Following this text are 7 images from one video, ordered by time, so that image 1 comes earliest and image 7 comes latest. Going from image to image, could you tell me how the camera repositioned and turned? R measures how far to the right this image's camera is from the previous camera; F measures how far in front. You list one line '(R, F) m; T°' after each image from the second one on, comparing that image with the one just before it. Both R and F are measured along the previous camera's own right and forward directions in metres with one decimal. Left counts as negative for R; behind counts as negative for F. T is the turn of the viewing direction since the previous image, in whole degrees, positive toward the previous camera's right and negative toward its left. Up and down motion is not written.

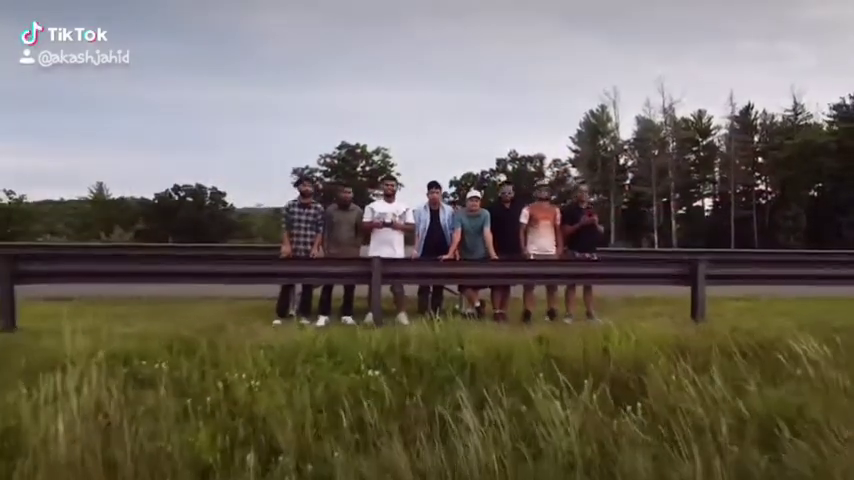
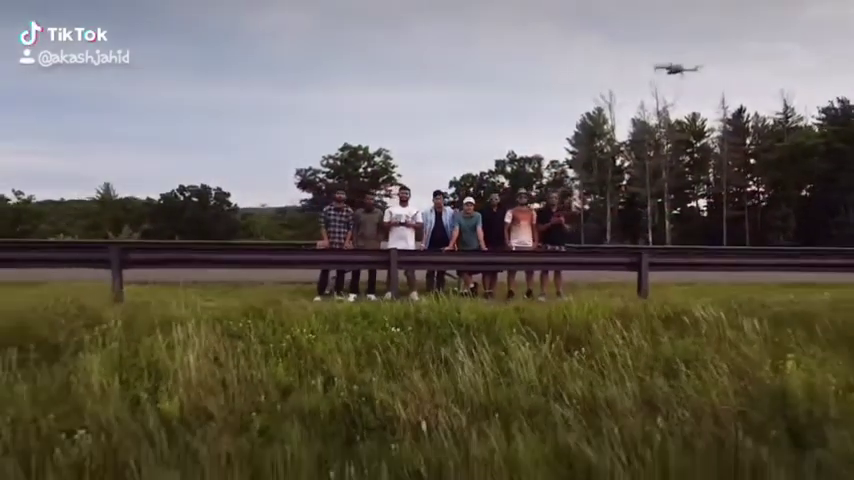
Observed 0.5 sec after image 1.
(0.0, -1.0) m; 0°
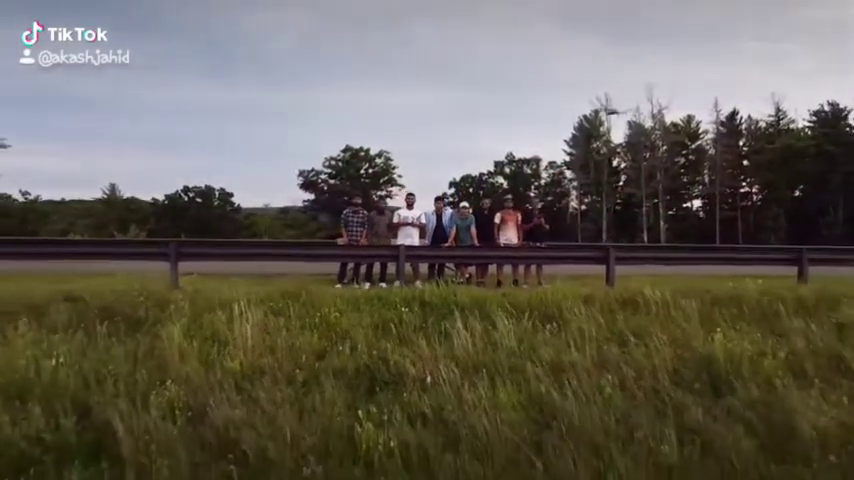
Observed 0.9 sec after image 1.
(0.0, -0.8) m; 0°
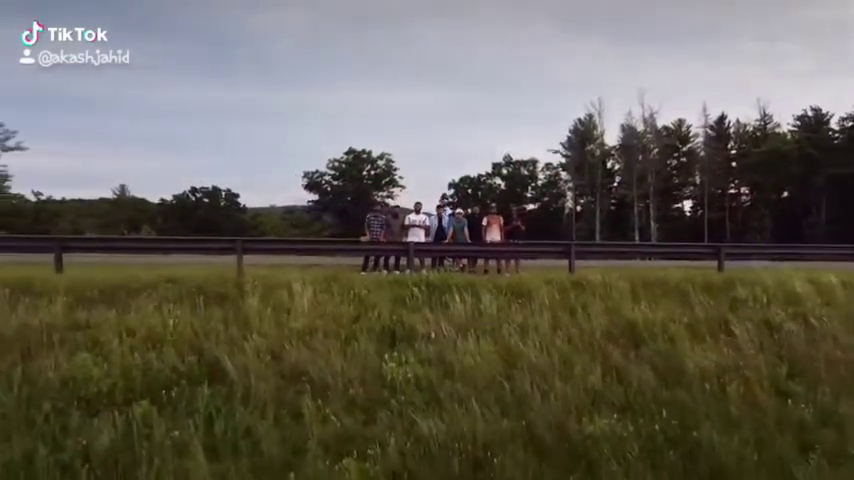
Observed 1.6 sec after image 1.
(0.0, -1.5) m; 0°
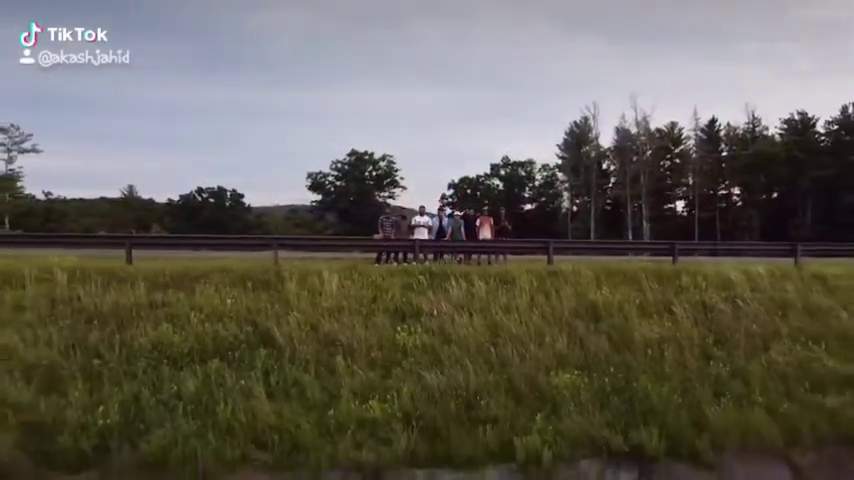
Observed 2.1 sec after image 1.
(0.0, -1.3) m; 0°
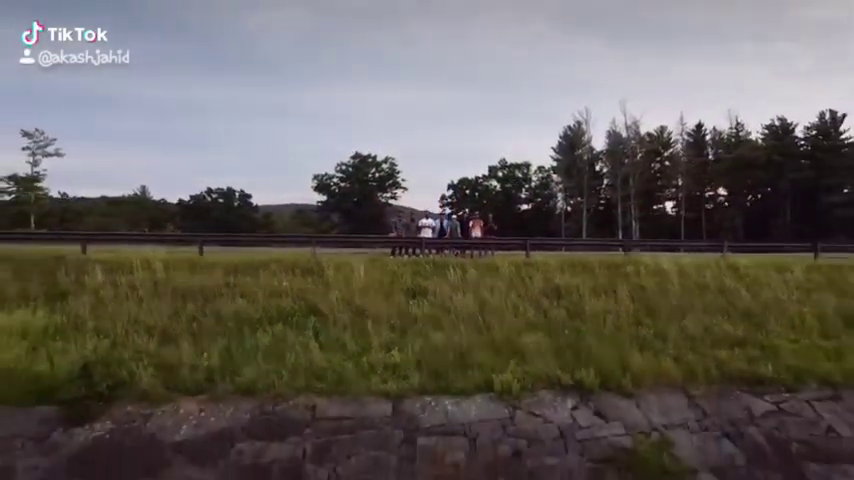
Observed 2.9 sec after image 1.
(0.0, -2.2) m; 0°
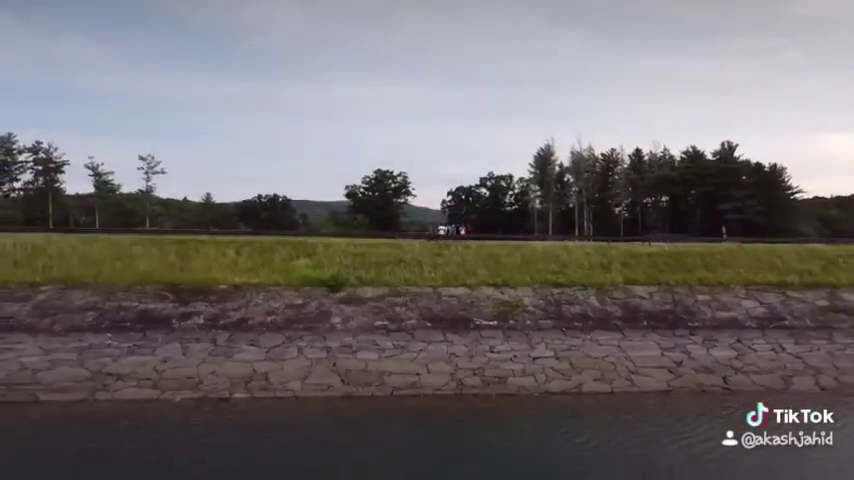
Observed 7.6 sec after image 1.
(-0.3, -14.0) m; 0°
